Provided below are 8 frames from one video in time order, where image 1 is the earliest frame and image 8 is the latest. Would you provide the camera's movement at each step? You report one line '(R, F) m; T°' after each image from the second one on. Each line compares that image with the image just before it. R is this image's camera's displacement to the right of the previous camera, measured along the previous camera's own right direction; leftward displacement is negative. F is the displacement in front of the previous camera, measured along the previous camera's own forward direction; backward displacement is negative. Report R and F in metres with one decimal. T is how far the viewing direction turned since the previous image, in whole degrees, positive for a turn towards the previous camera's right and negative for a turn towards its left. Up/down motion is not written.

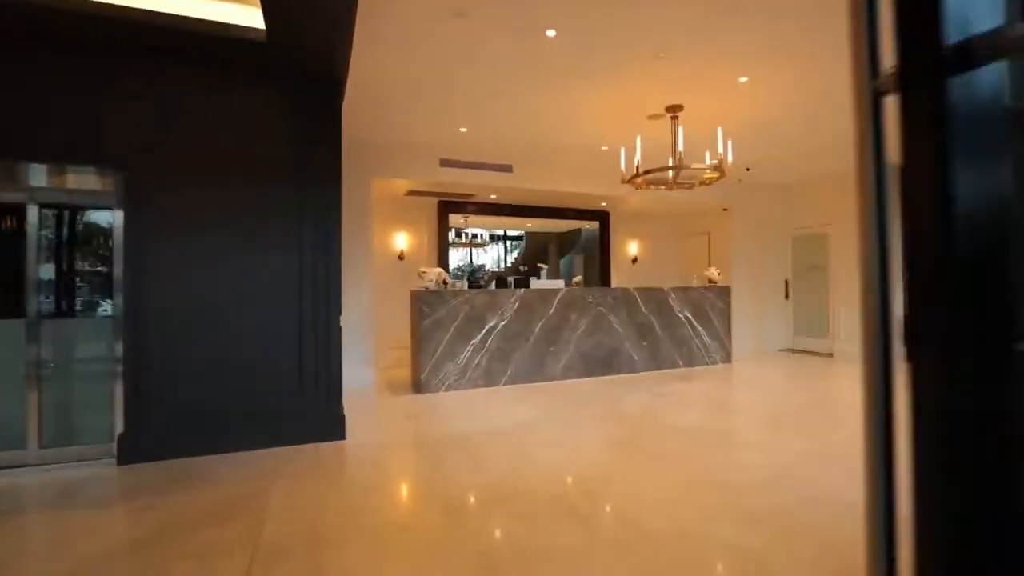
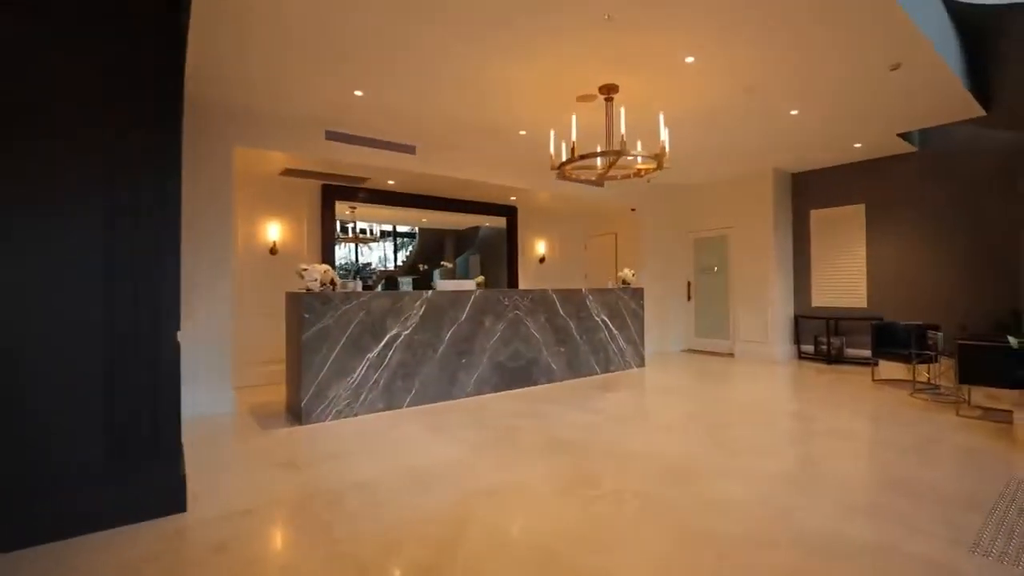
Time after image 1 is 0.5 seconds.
(-0.2, +0.9) m; +14°
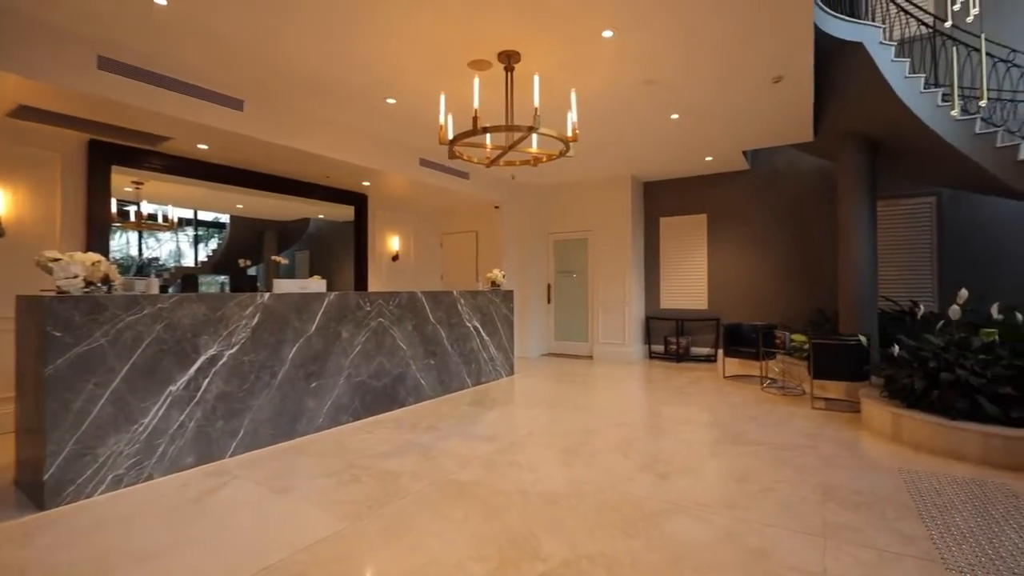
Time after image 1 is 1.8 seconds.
(-0.4, +0.9) m; +20°
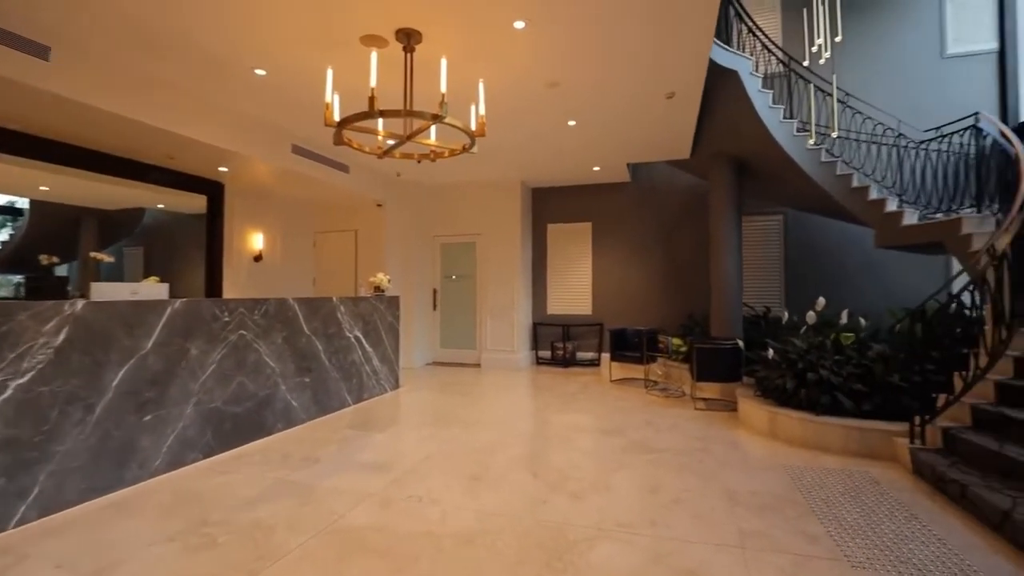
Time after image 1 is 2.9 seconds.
(-0.2, +0.4) m; +15°
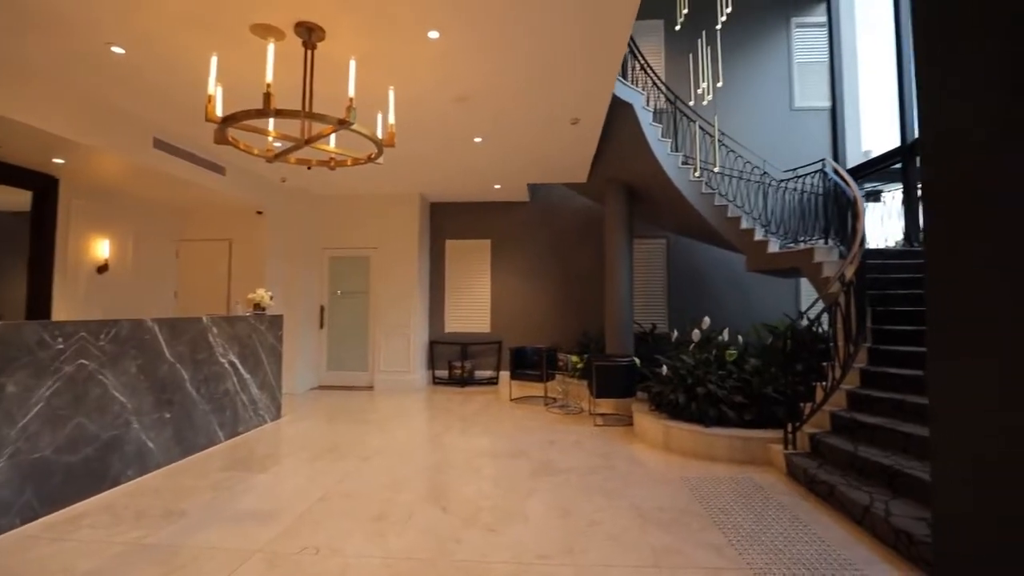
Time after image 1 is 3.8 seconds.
(-0.1, +0.2) m; +13°
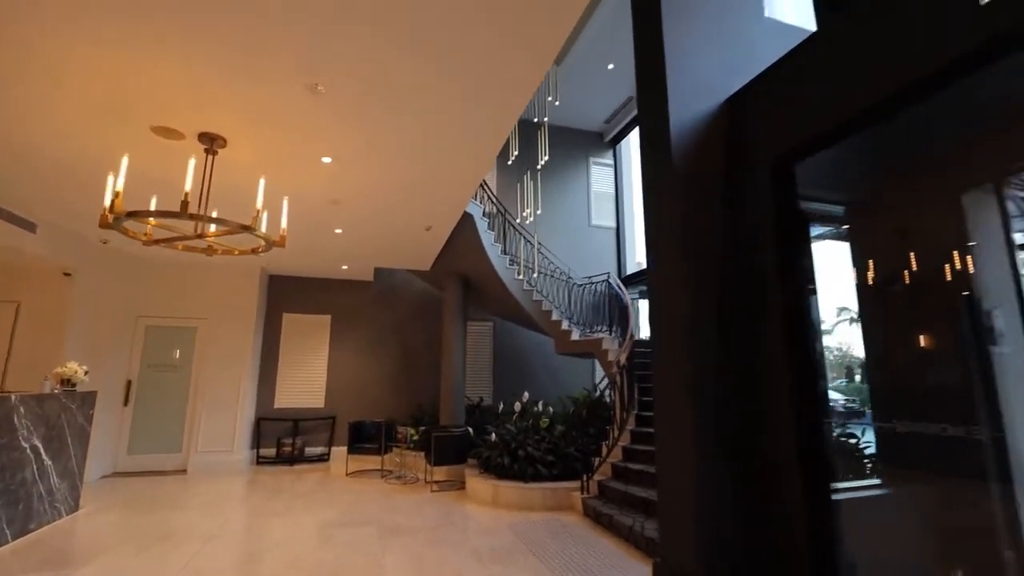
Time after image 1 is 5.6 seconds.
(-0.4, -0.8) m; +21°
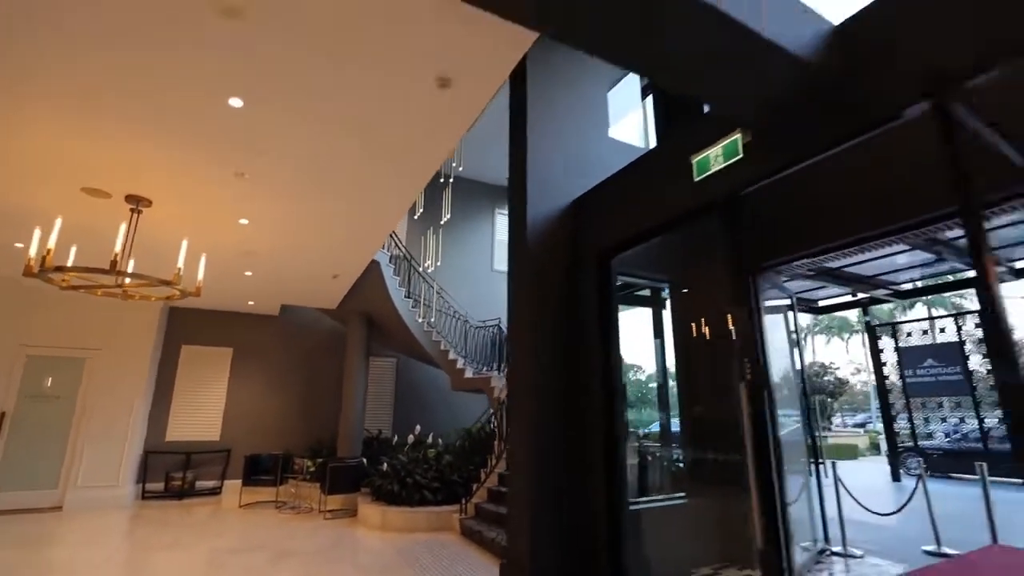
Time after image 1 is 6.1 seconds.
(+0.2, -0.9) m; +10°
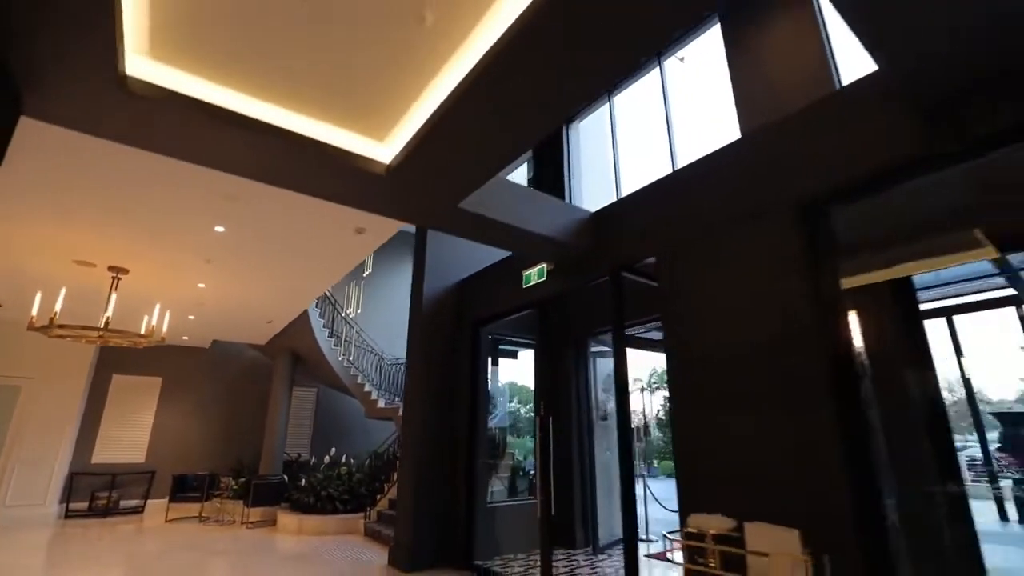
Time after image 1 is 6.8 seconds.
(+0.4, -1.7) m; +8°
